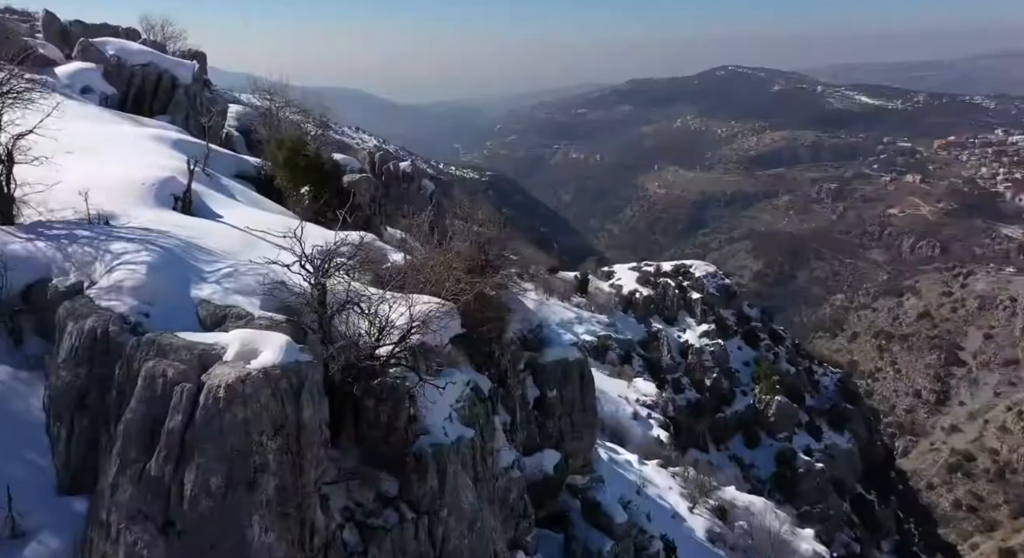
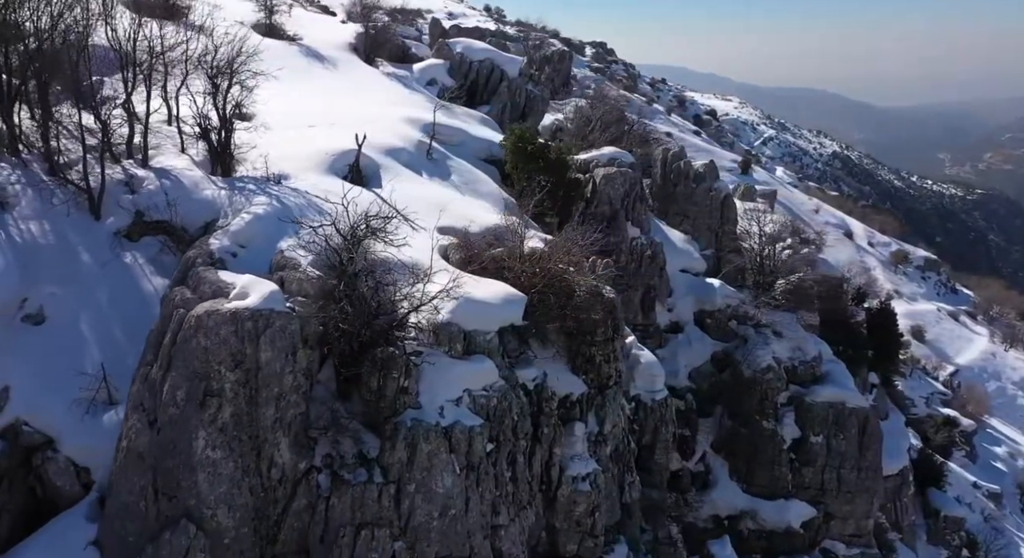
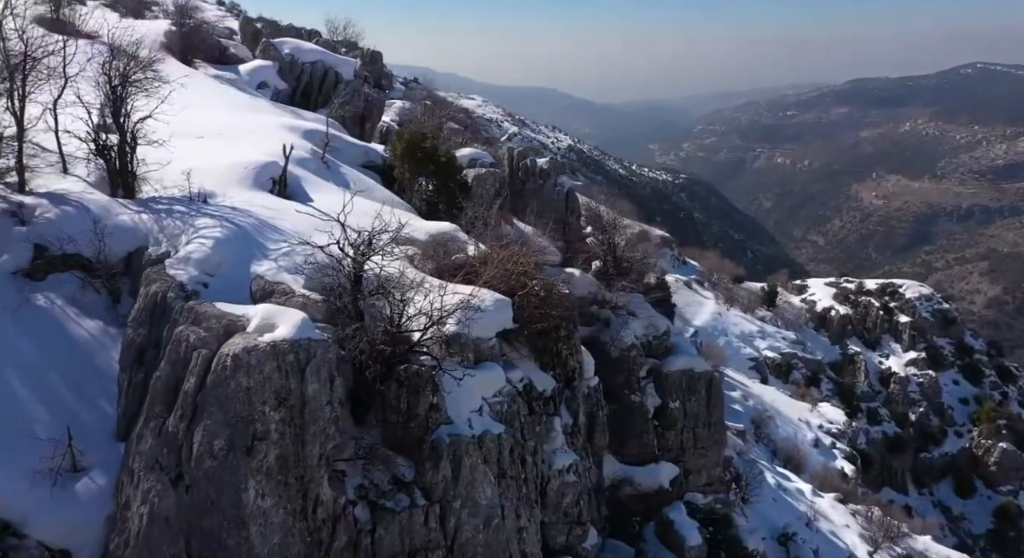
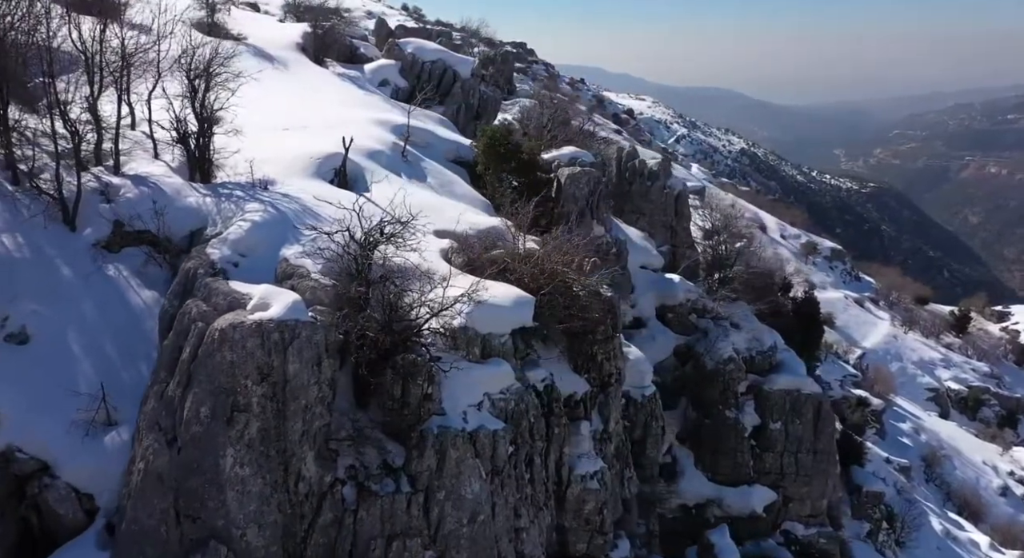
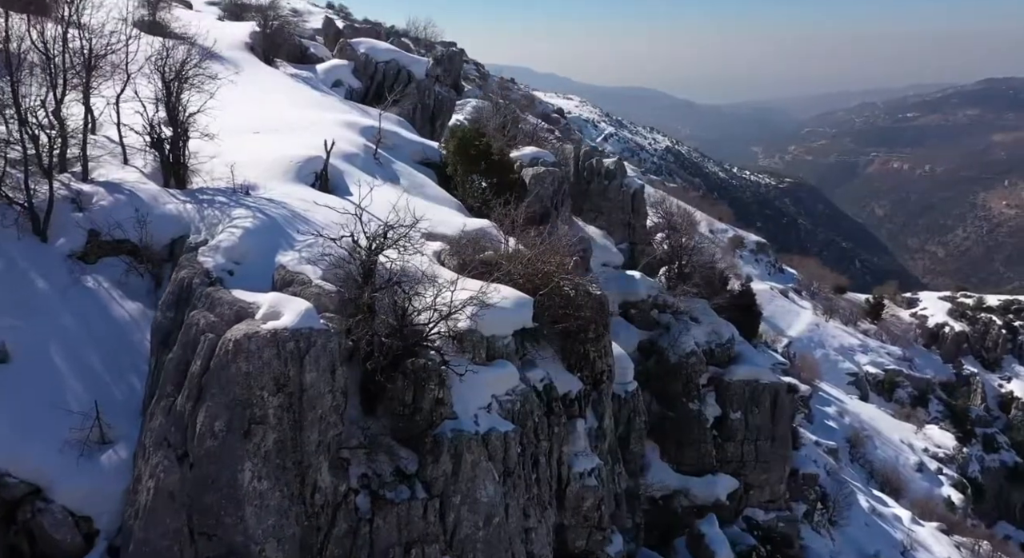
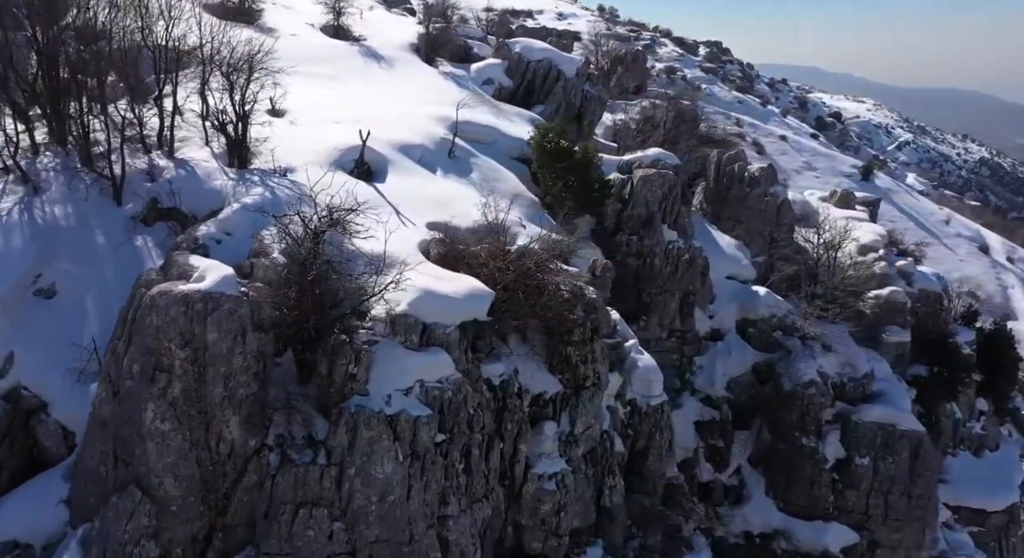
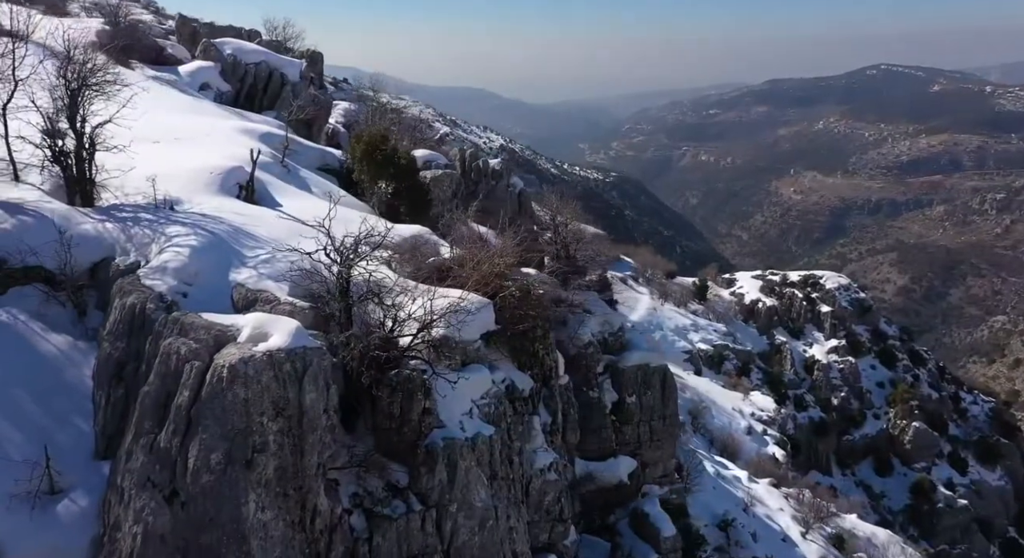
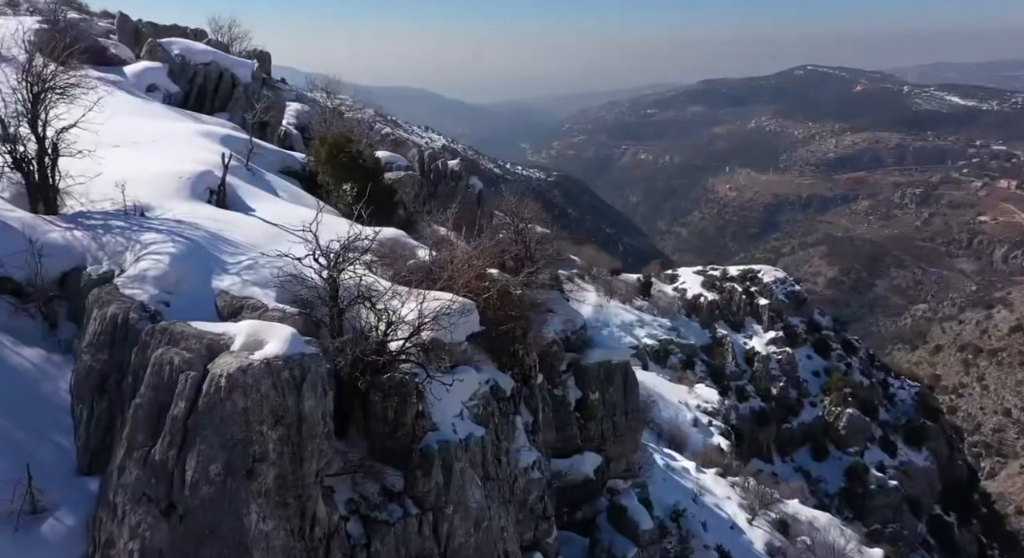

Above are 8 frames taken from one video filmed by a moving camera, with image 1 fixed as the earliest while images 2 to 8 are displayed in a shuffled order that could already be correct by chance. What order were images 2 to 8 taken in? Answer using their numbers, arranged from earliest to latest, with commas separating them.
8, 7, 3, 5, 4, 2, 6
